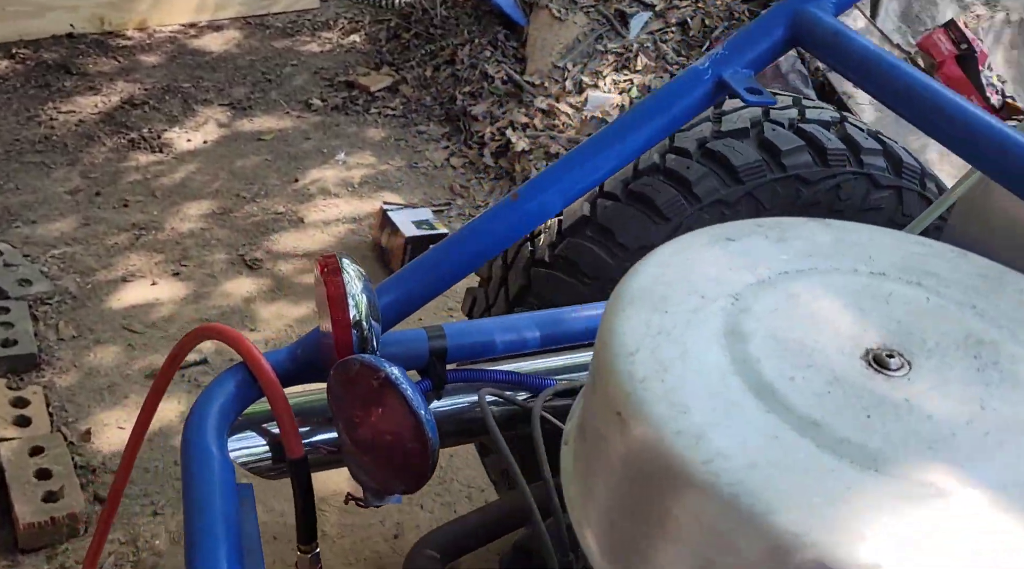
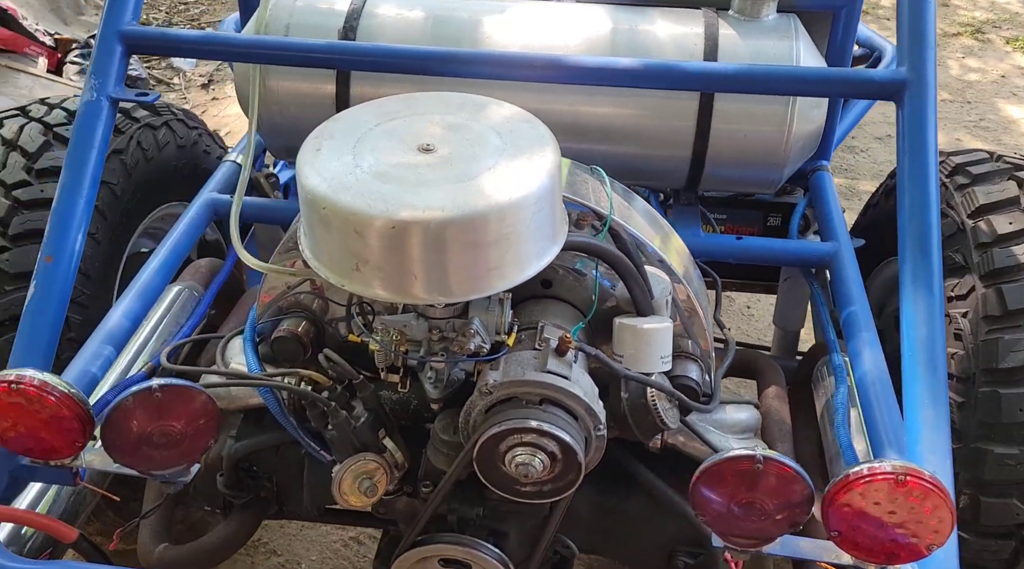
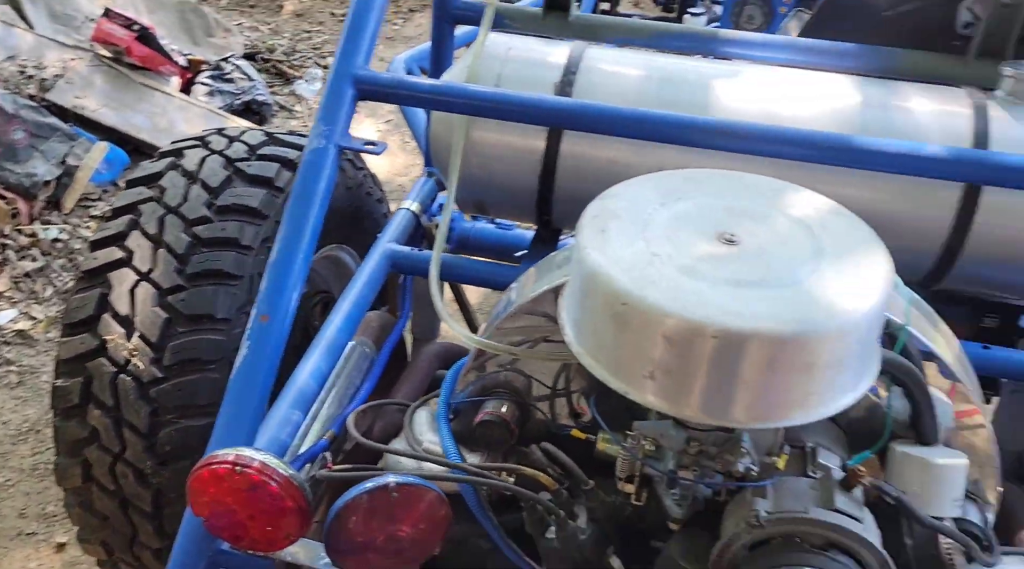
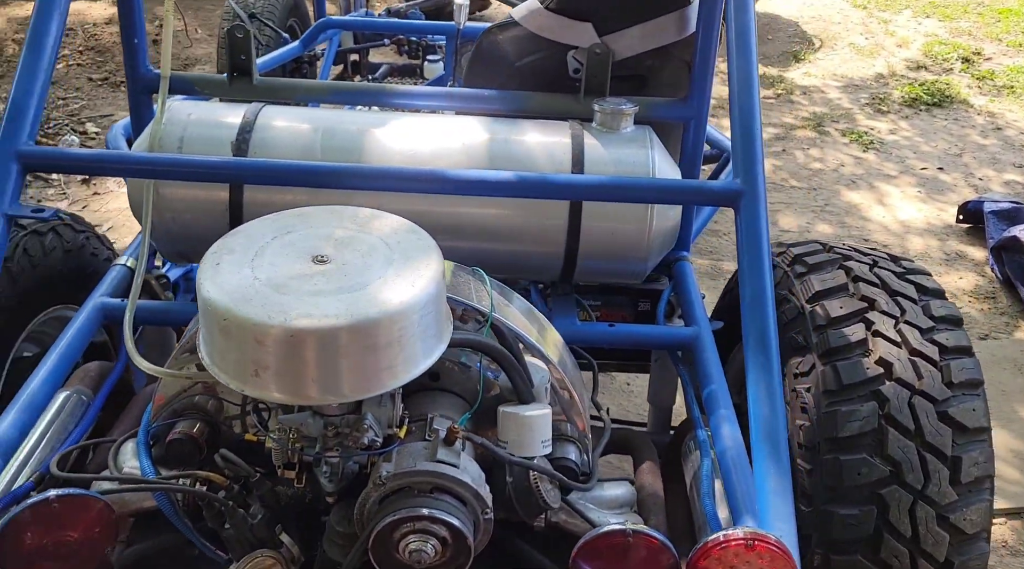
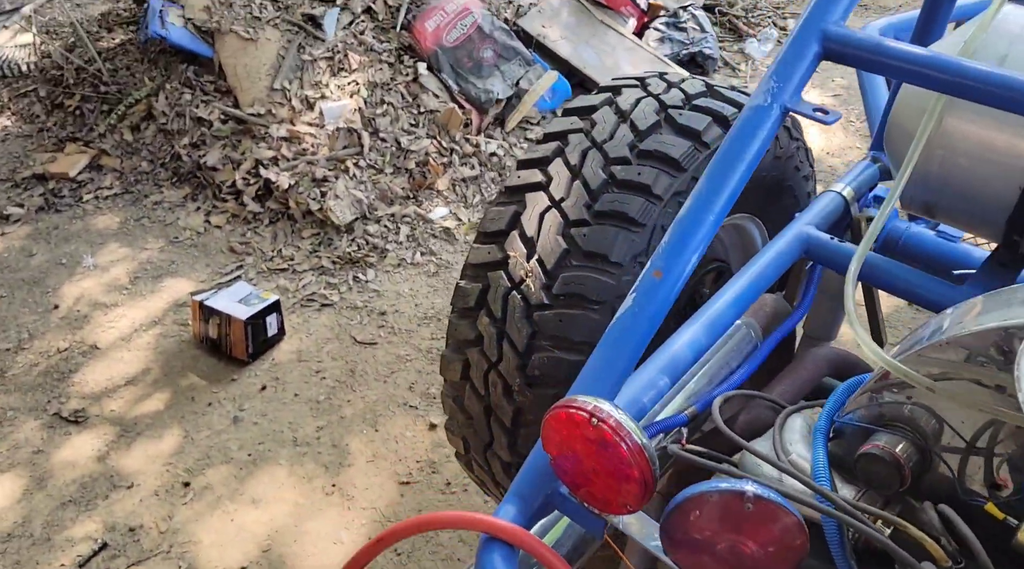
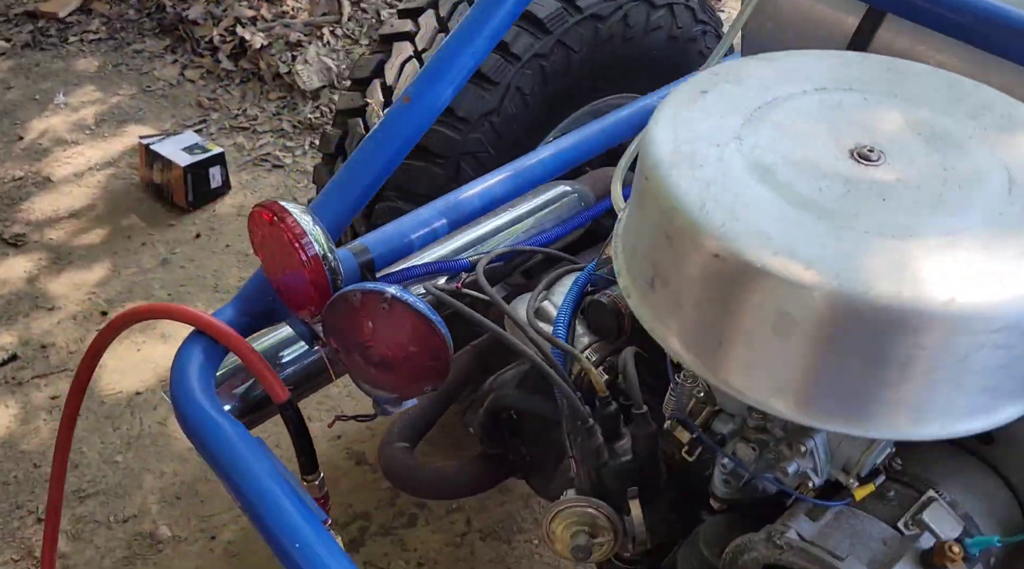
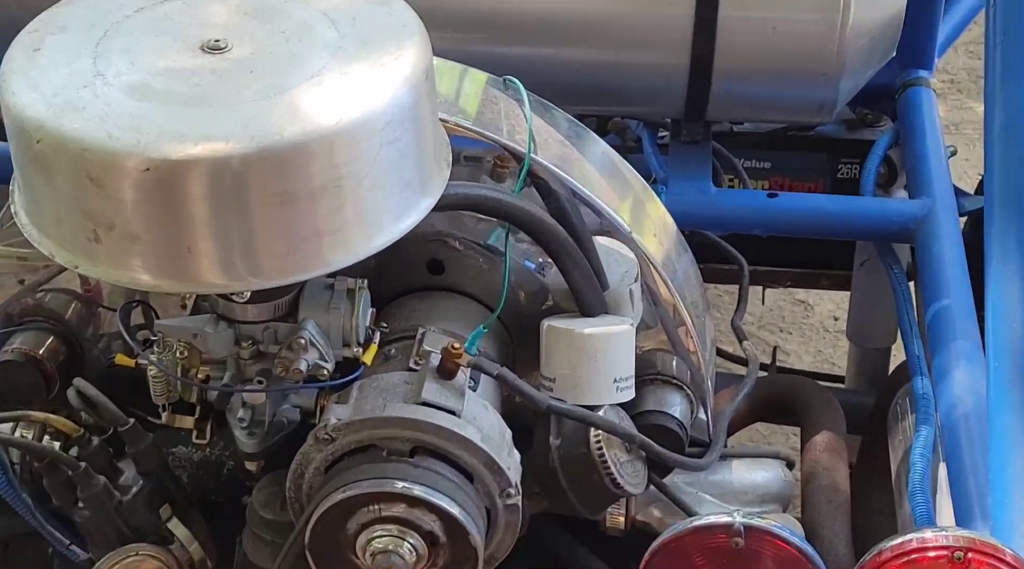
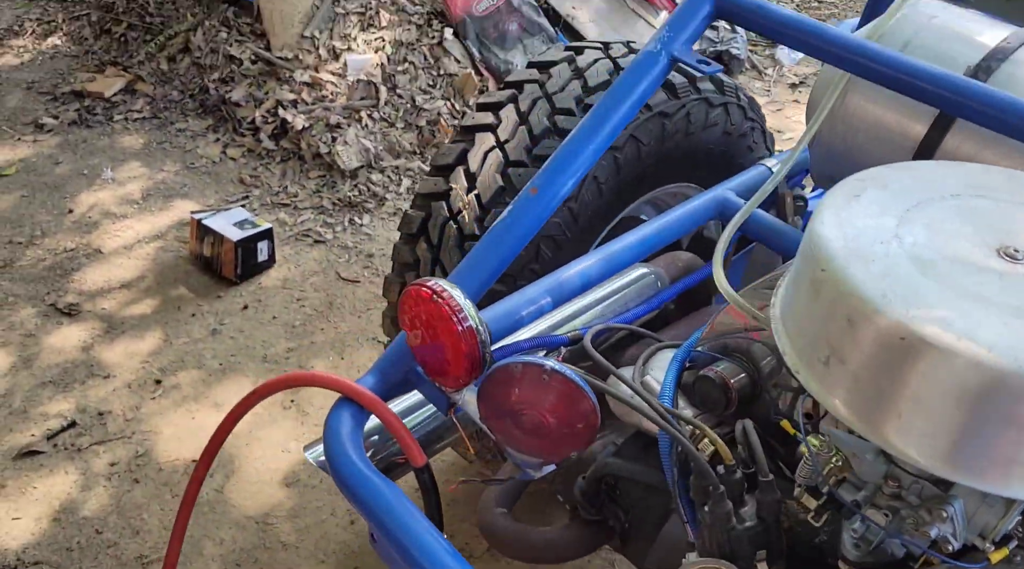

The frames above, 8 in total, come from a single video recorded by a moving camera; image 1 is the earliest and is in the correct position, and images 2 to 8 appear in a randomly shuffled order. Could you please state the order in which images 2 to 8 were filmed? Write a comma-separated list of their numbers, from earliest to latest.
6, 8, 5, 3, 4, 7, 2
